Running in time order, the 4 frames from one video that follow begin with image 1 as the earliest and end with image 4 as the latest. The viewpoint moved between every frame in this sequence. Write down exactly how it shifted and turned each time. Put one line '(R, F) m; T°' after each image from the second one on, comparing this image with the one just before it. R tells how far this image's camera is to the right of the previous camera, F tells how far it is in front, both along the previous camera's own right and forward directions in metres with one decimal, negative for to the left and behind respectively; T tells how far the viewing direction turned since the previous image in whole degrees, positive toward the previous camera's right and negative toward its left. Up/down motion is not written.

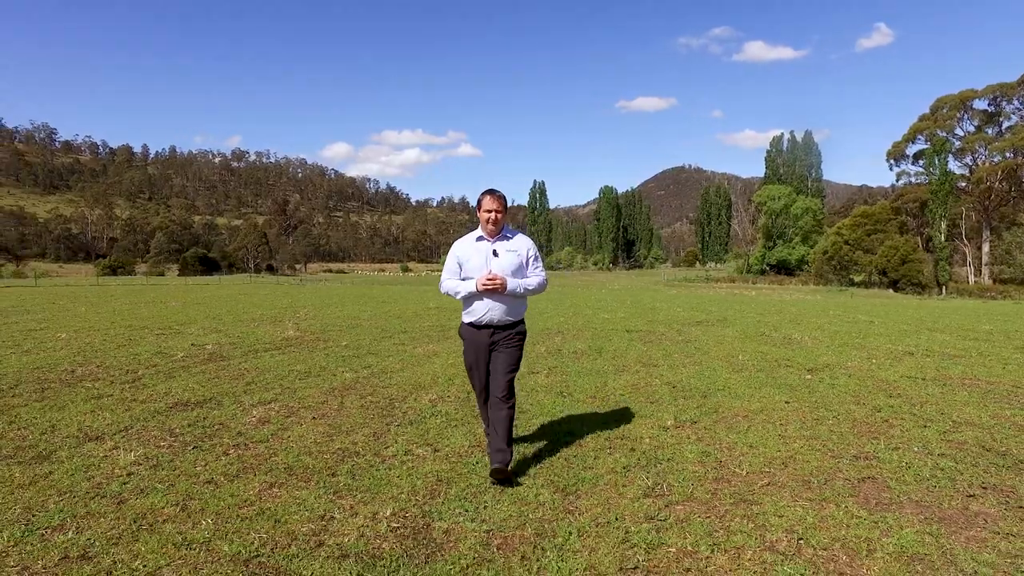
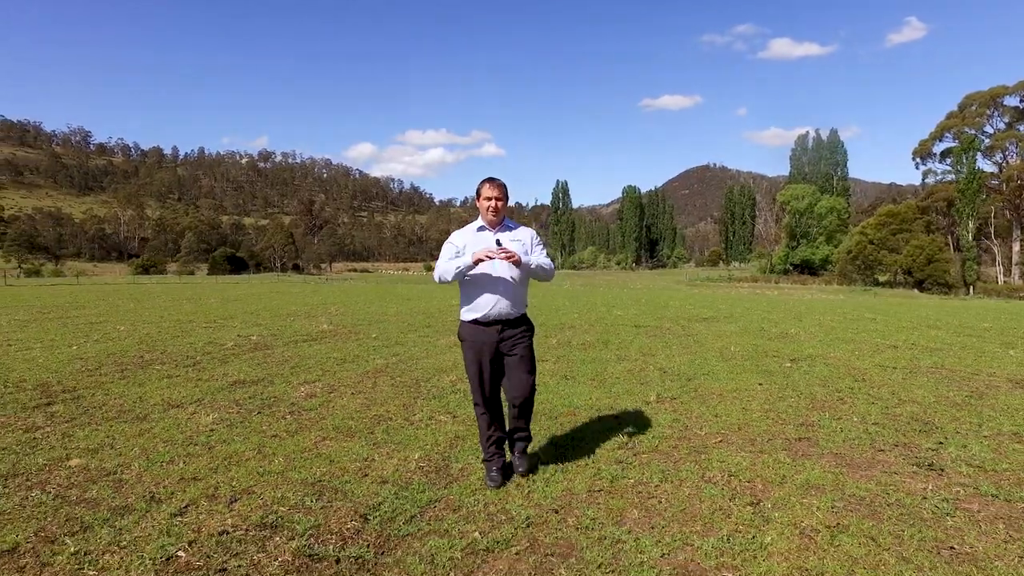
(+0.2, -1.2) m; -2°
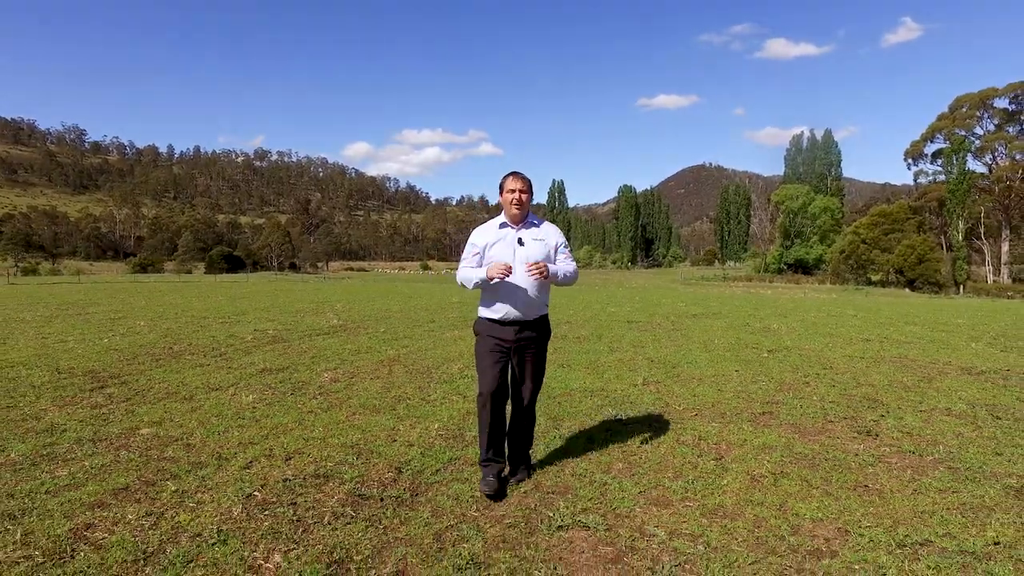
(-0.1, -1.0) m; 0°
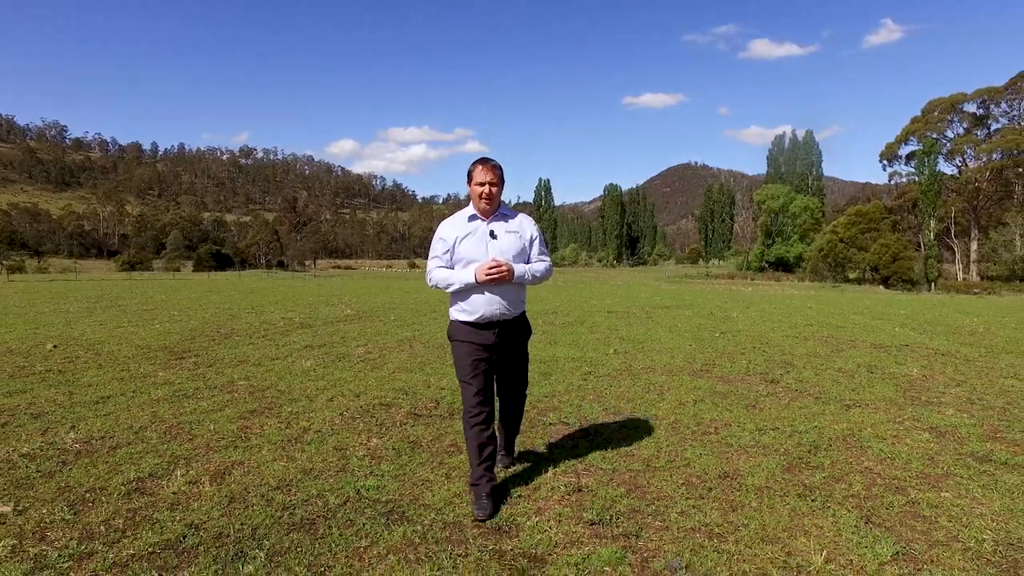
(-0.2, -2.3) m; +1°
